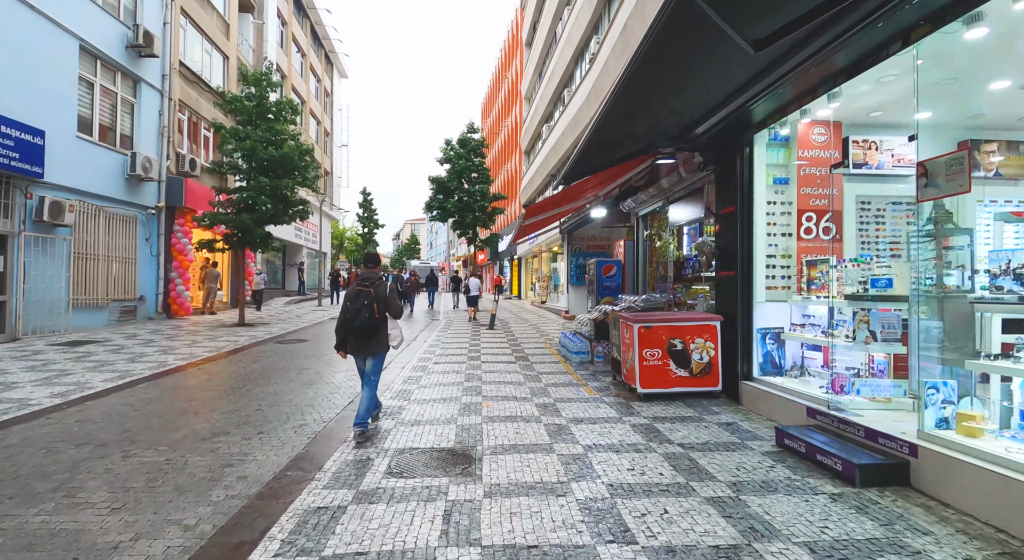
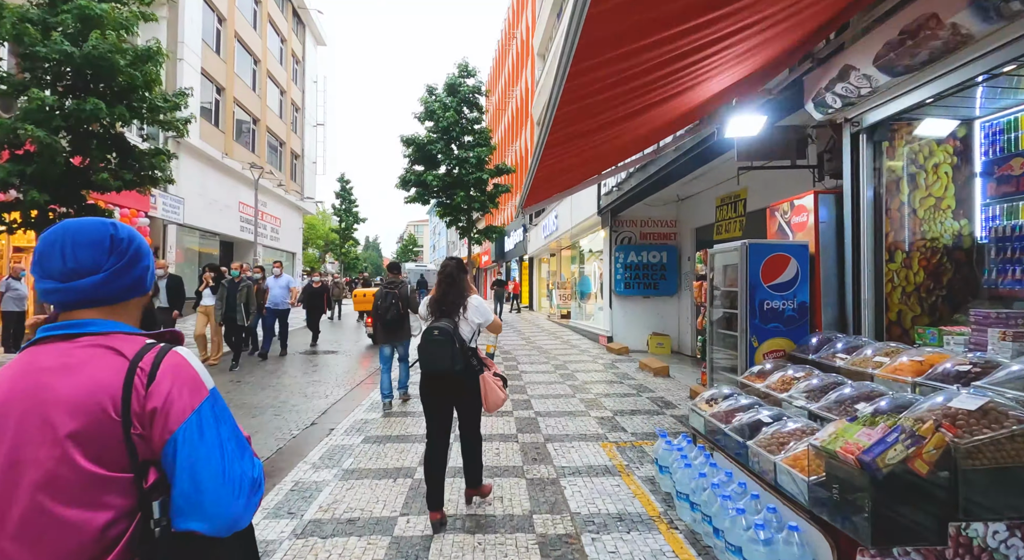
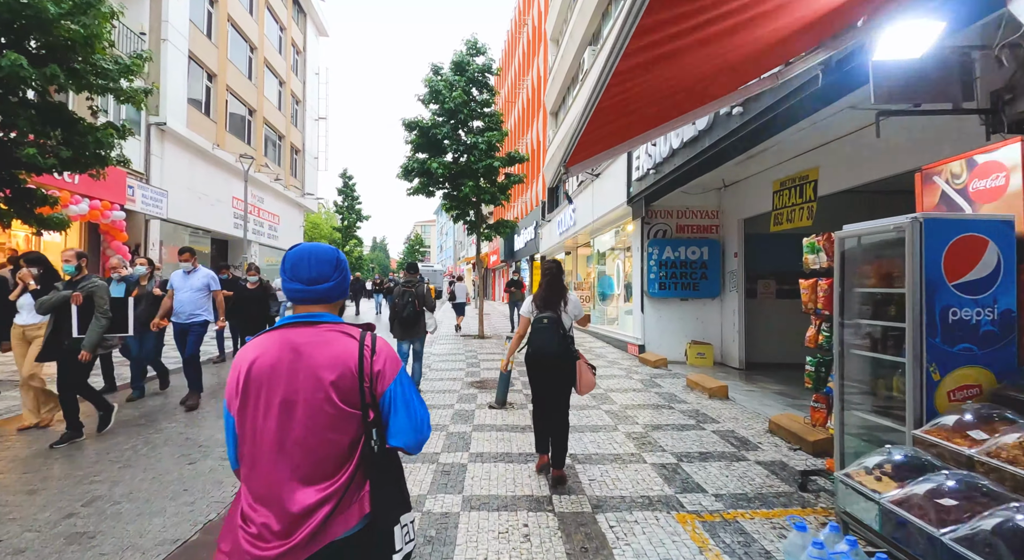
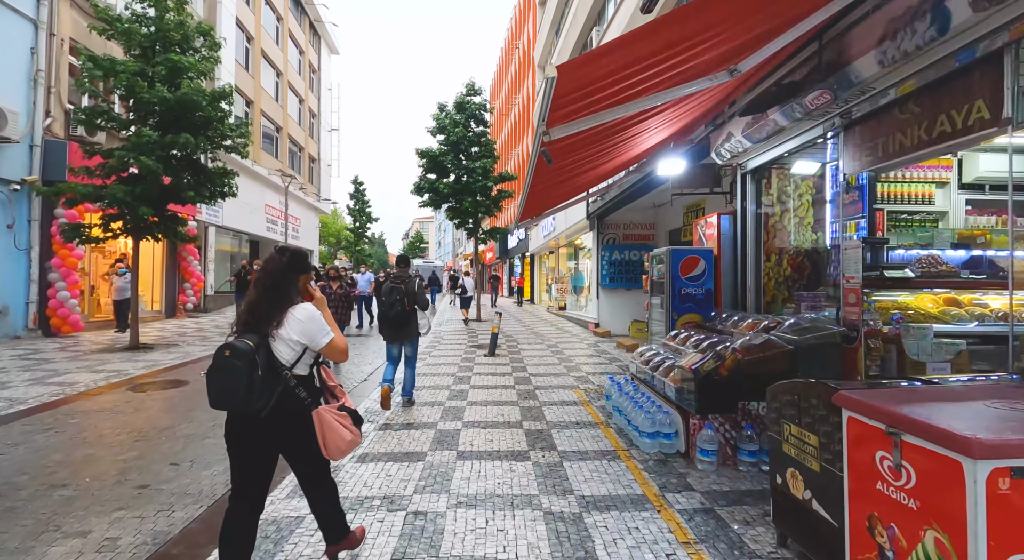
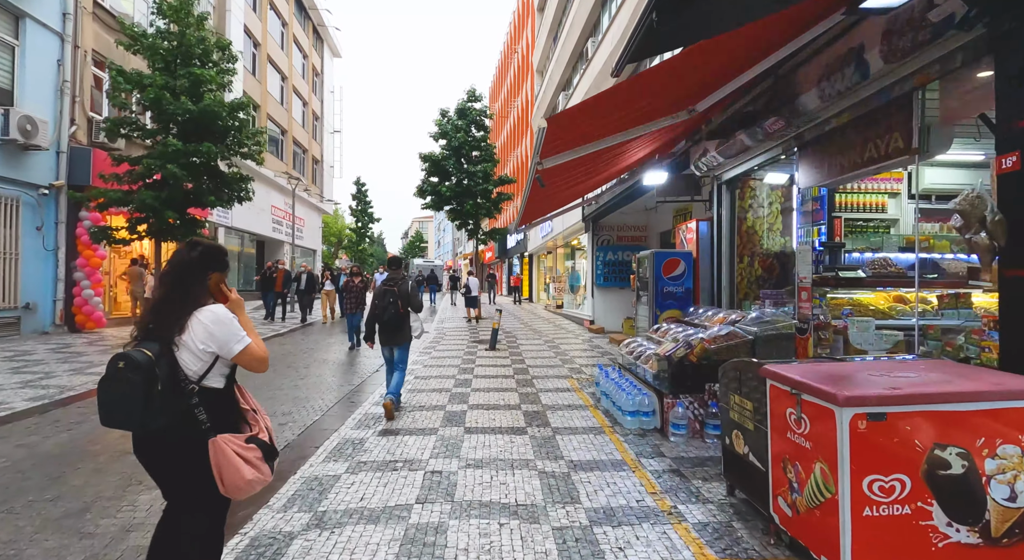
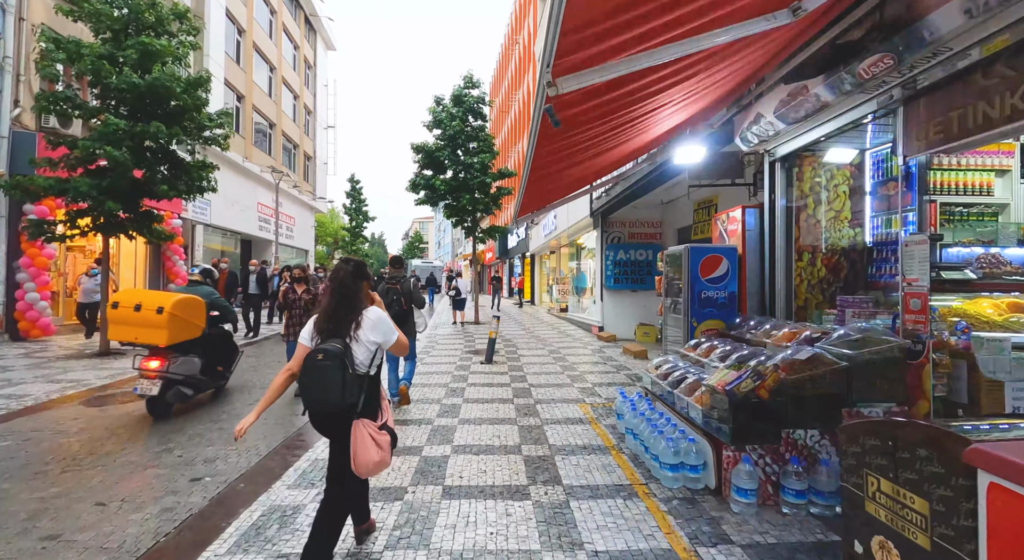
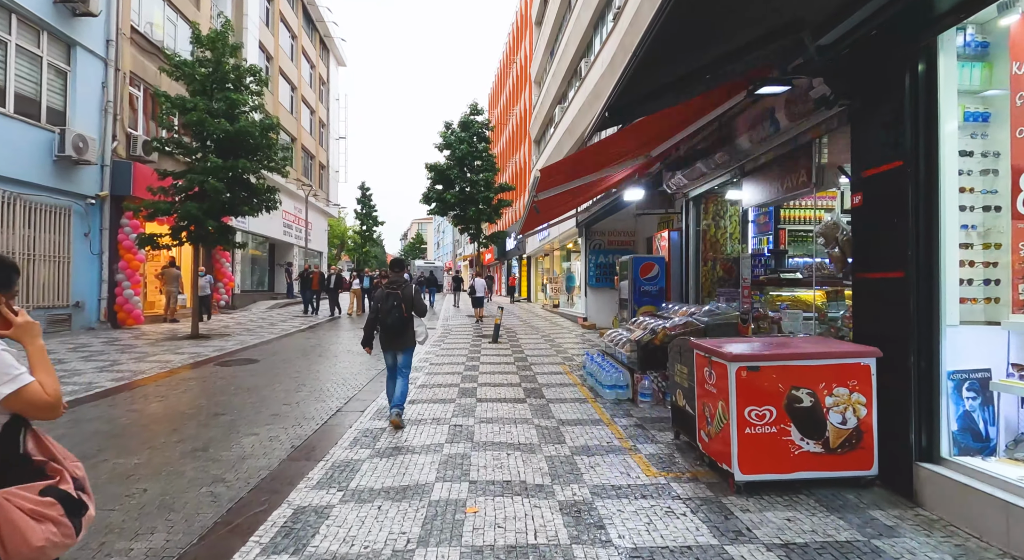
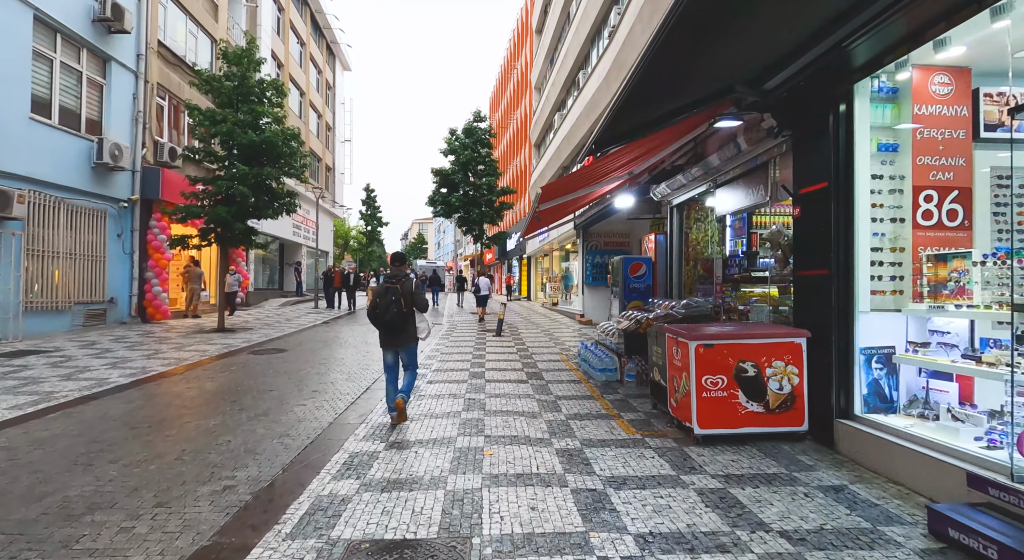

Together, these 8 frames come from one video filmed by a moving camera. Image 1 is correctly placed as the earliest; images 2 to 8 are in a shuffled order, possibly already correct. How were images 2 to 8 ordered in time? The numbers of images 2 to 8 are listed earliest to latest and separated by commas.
8, 7, 5, 4, 6, 2, 3
